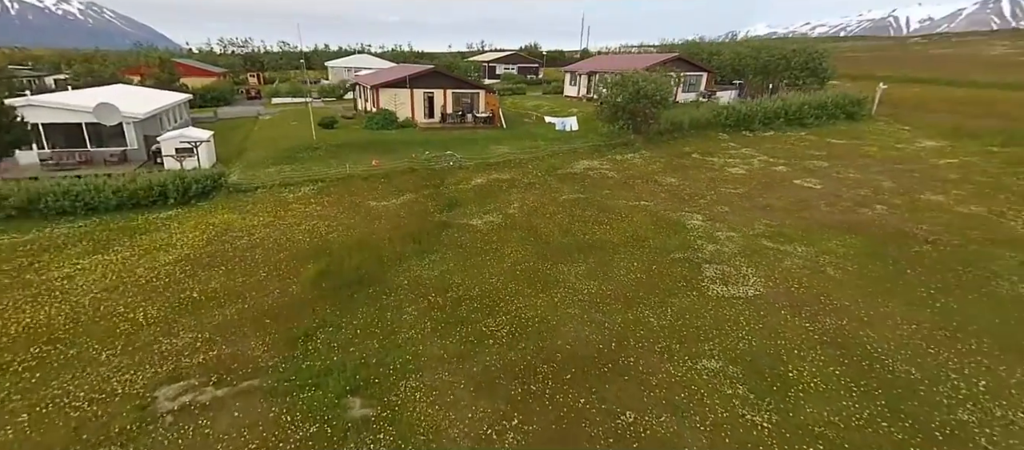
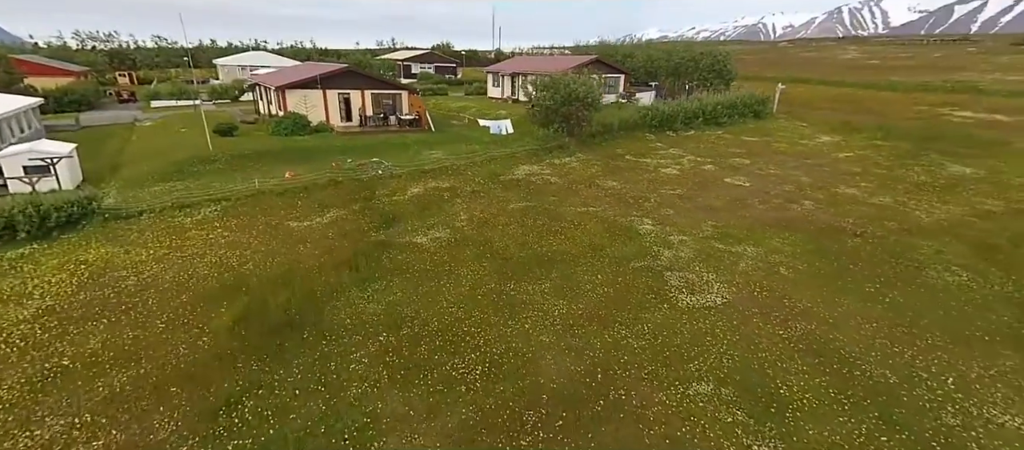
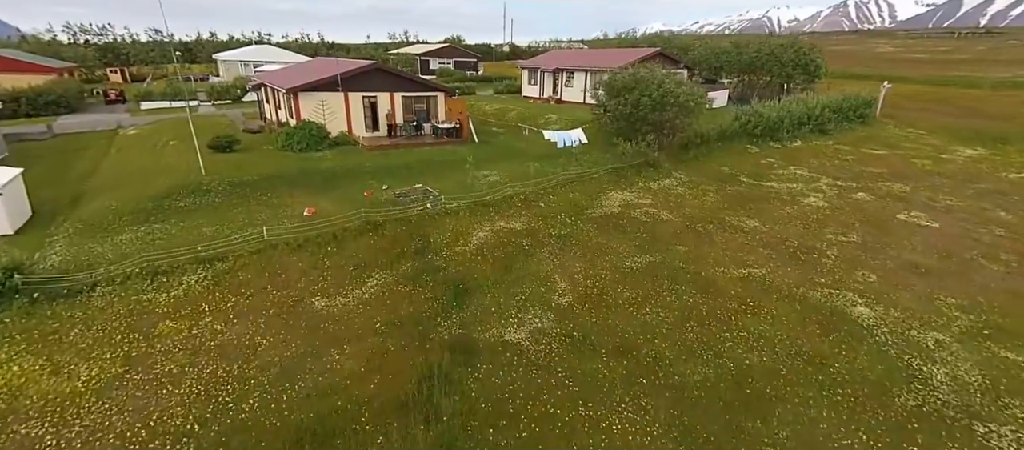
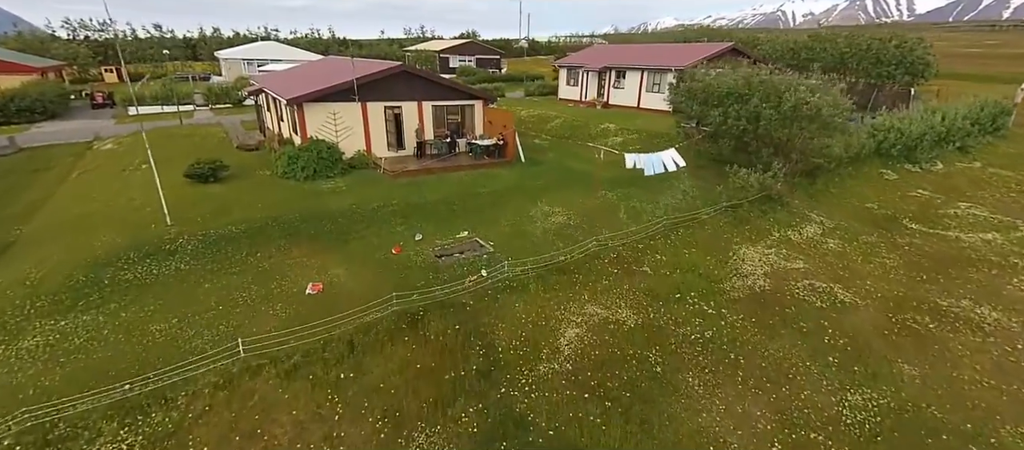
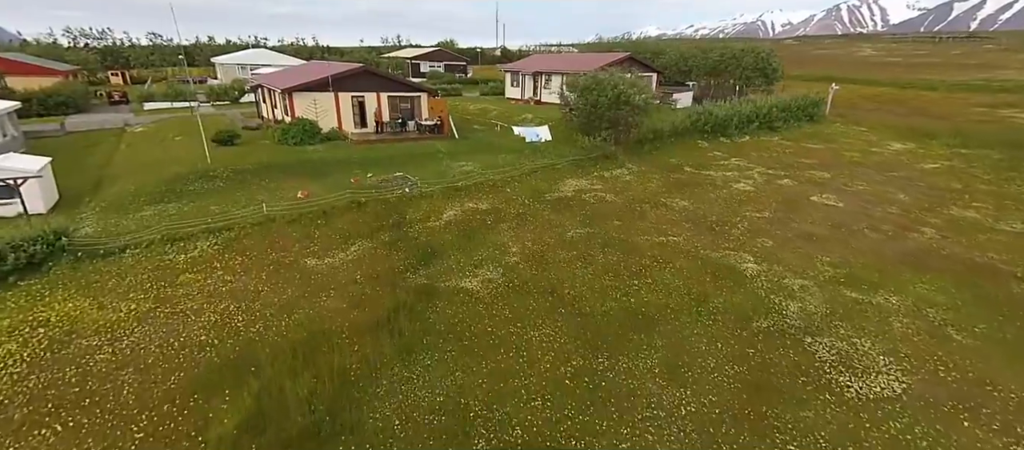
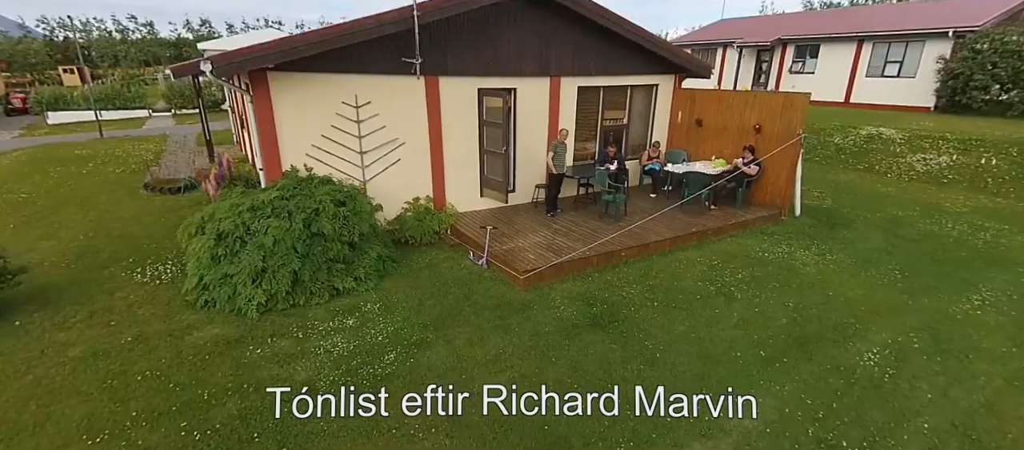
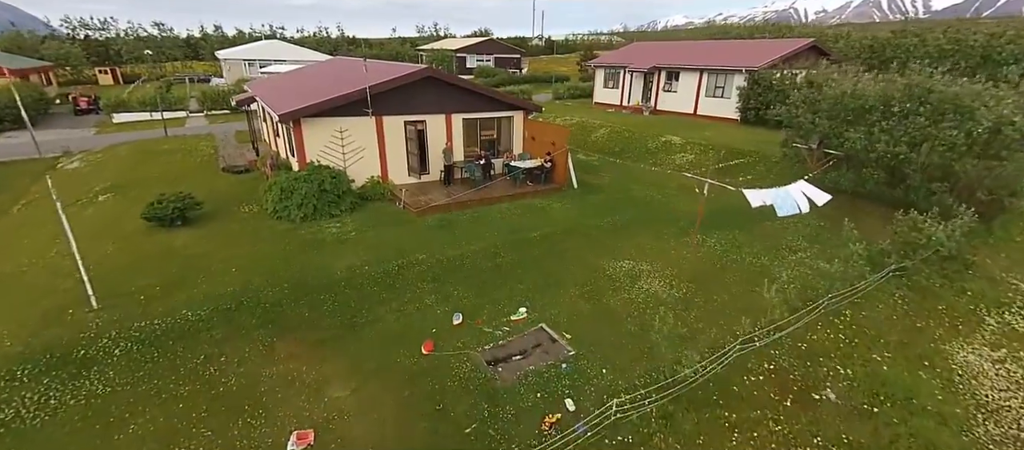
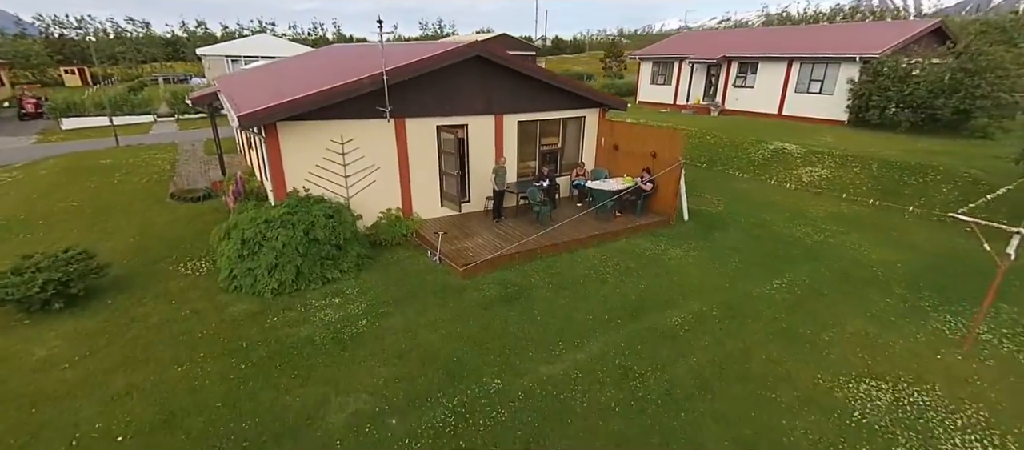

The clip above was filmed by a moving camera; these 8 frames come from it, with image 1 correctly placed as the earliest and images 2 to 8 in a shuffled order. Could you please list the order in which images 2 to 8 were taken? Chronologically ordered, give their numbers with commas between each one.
2, 5, 3, 4, 7, 8, 6
